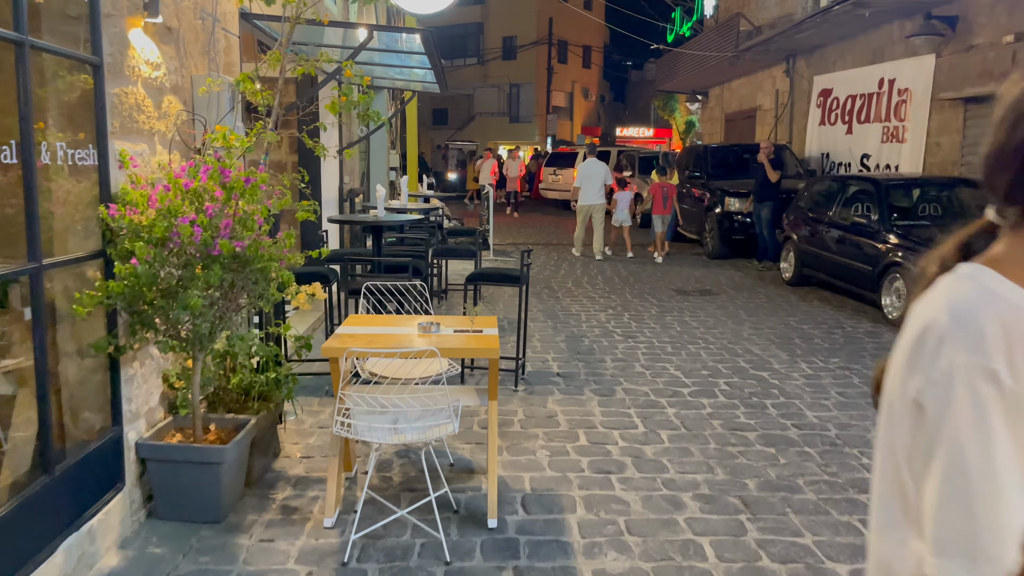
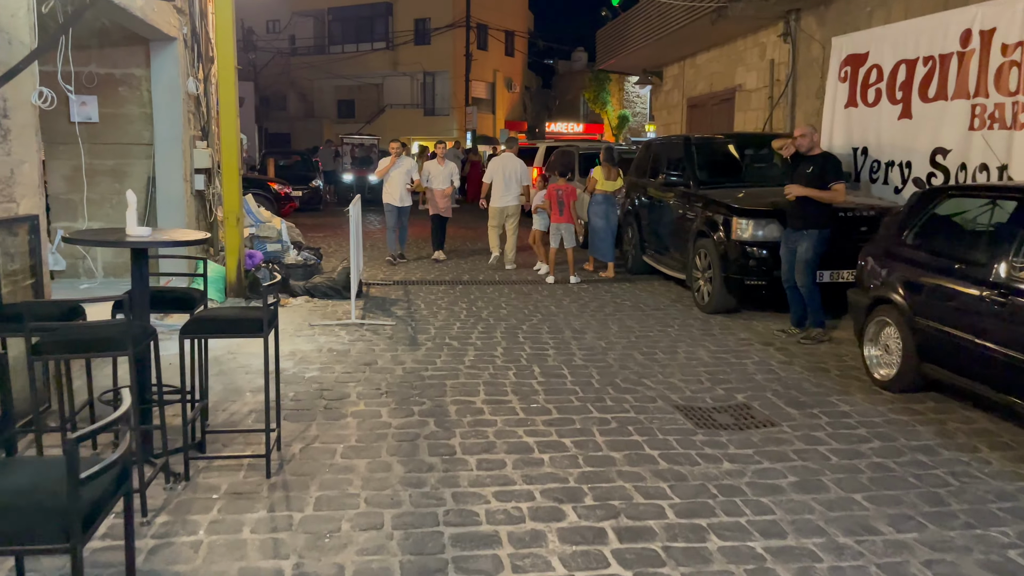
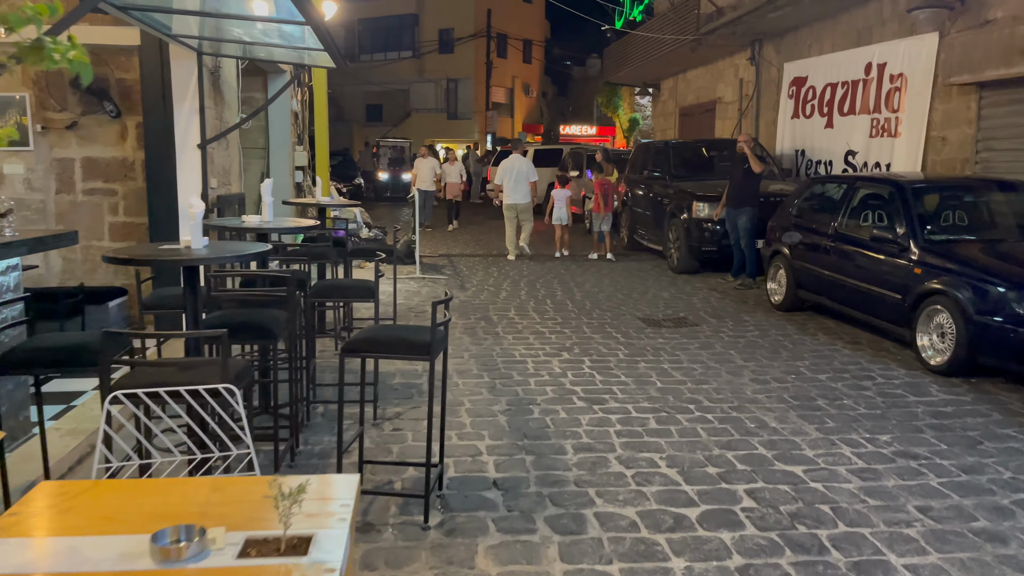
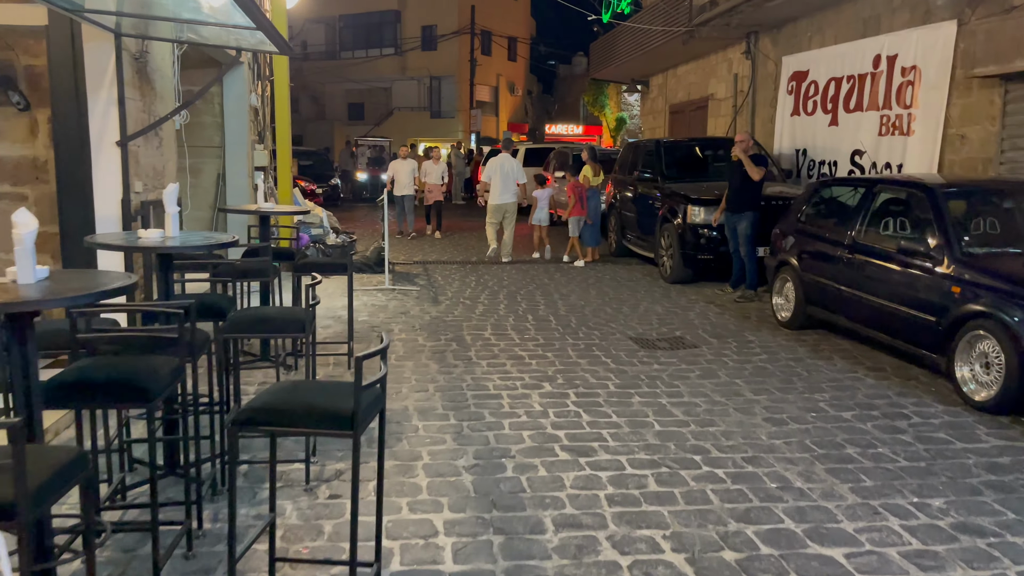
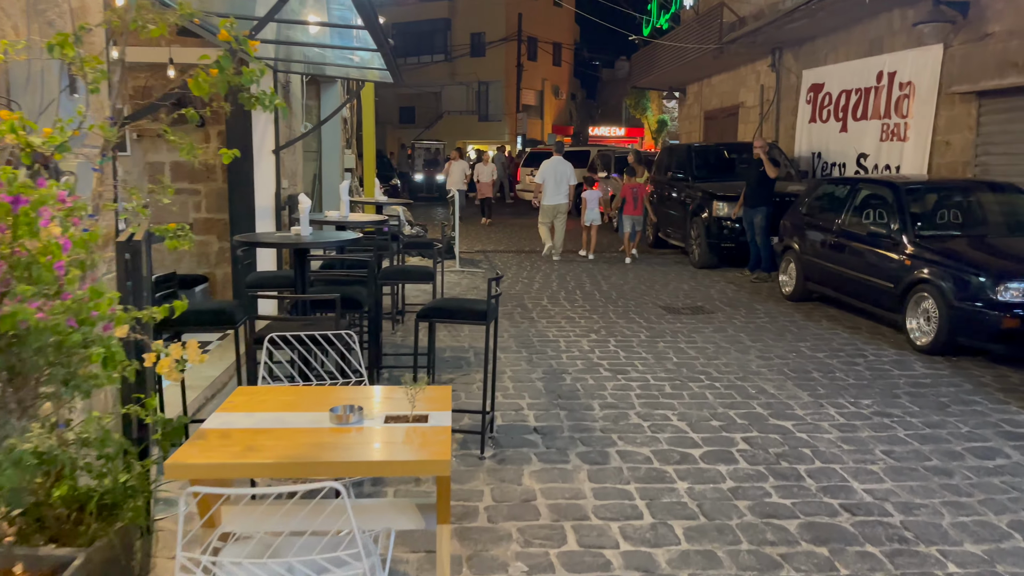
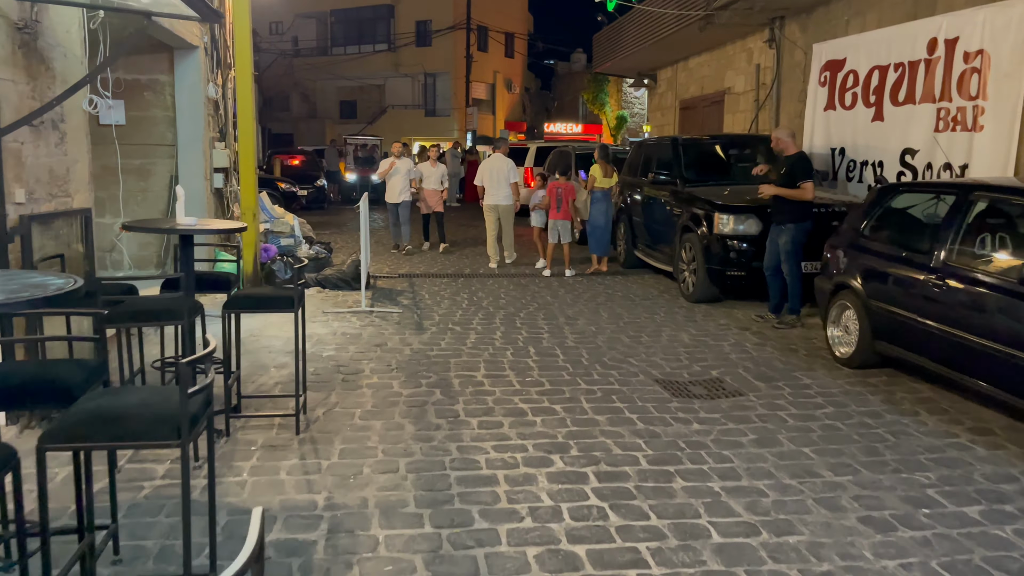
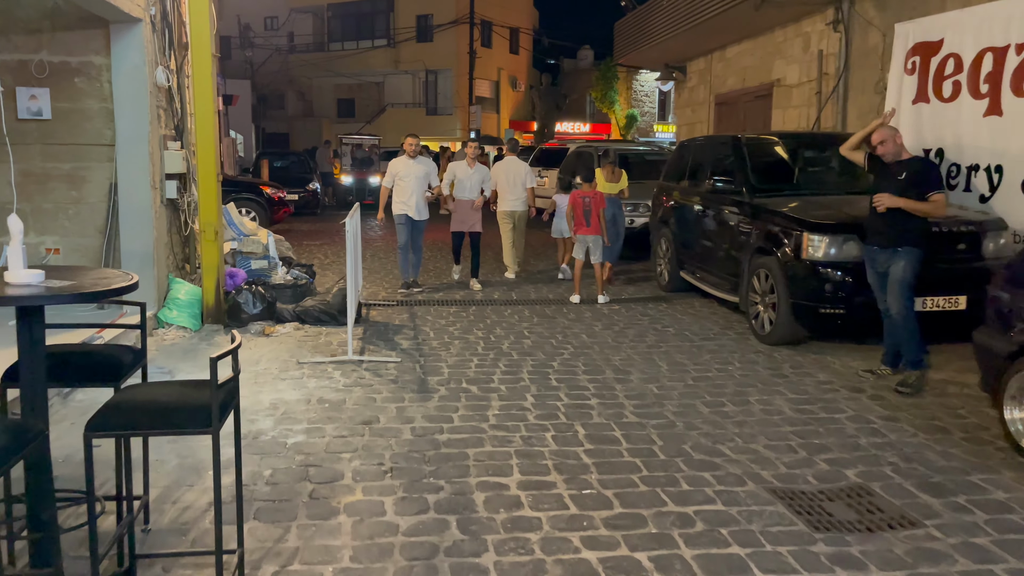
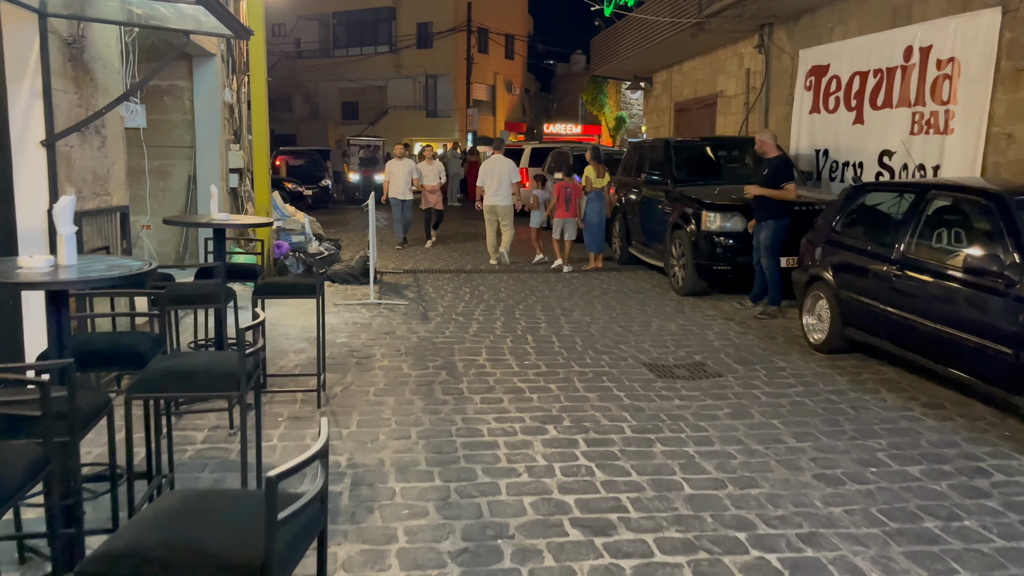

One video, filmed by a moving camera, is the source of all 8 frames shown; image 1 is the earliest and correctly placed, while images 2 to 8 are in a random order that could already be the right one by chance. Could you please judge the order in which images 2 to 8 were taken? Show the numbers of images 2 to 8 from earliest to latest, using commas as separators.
5, 3, 4, 8, 6, 2, 7
